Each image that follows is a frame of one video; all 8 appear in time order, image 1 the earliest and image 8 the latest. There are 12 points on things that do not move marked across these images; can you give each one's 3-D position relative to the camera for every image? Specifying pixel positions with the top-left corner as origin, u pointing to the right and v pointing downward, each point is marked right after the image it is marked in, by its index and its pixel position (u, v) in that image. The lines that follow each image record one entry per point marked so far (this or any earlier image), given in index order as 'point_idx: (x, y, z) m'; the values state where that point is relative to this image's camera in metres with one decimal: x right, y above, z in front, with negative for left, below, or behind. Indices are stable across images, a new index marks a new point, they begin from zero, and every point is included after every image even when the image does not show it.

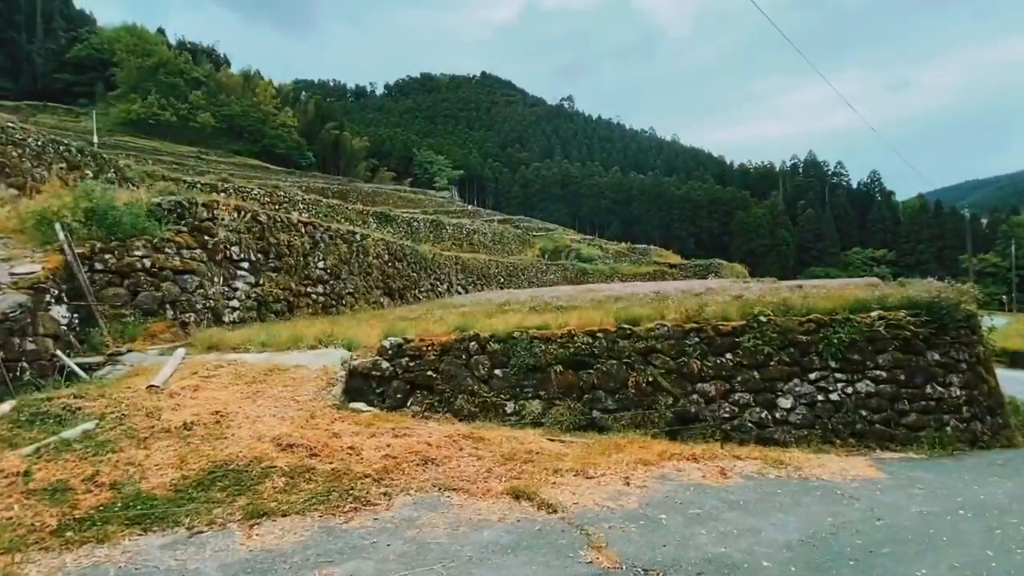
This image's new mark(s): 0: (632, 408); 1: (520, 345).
0: (+1.6, -1.7, +7.5) m
1: (+0.1, -0.8, +7.5) m
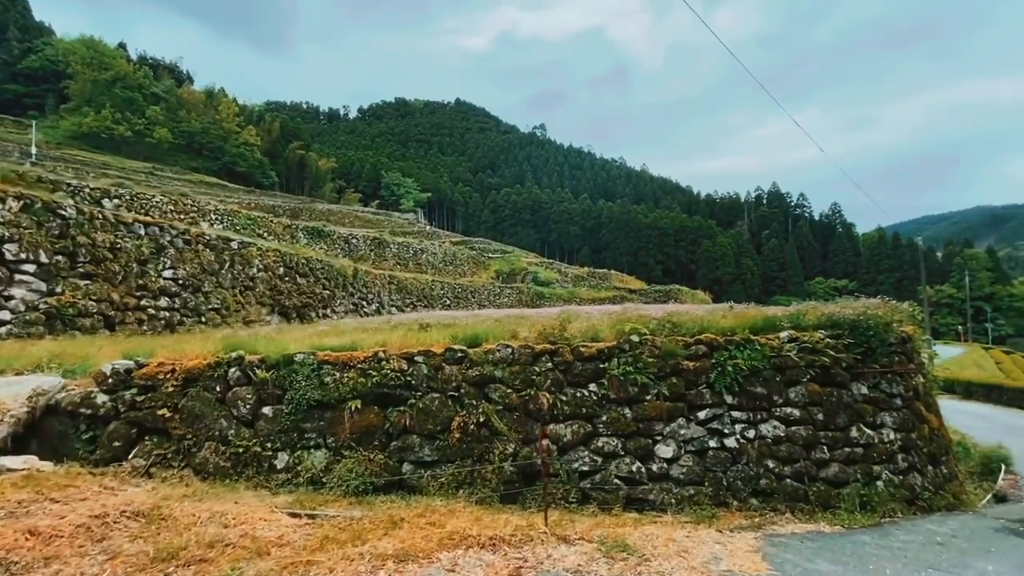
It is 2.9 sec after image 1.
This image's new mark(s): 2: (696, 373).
0: (-0.6, -1.7, +5.5) m
1: (-2.1, -0.9, +5.4) m
2: (+2.0, -0.9, +5.9) m
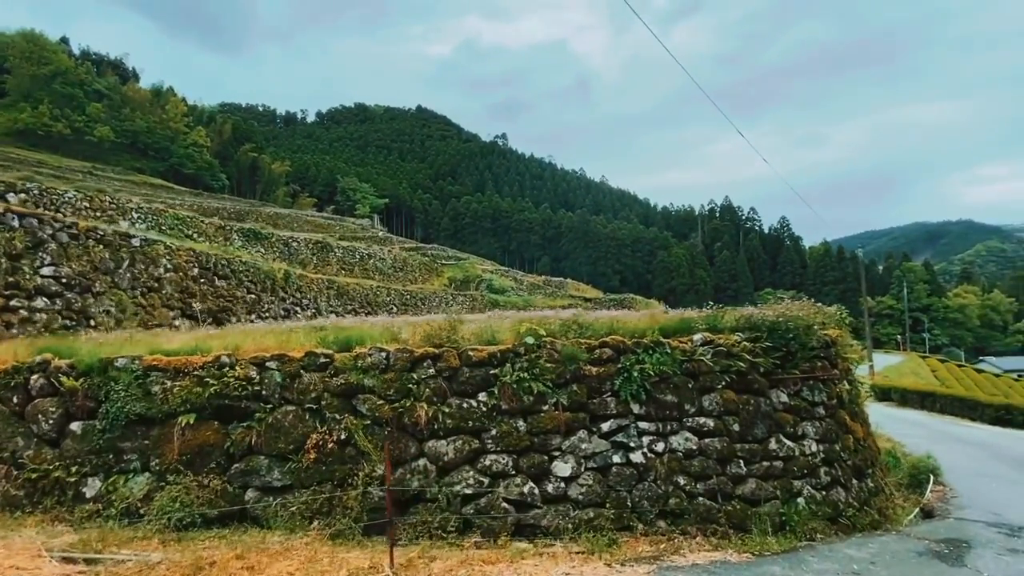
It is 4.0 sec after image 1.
0: (-1.7, -1.7, +4.6) m
1: (-3.2, -0.8, +4.5) m
2: (+0.8, -0.9, +5.3) m
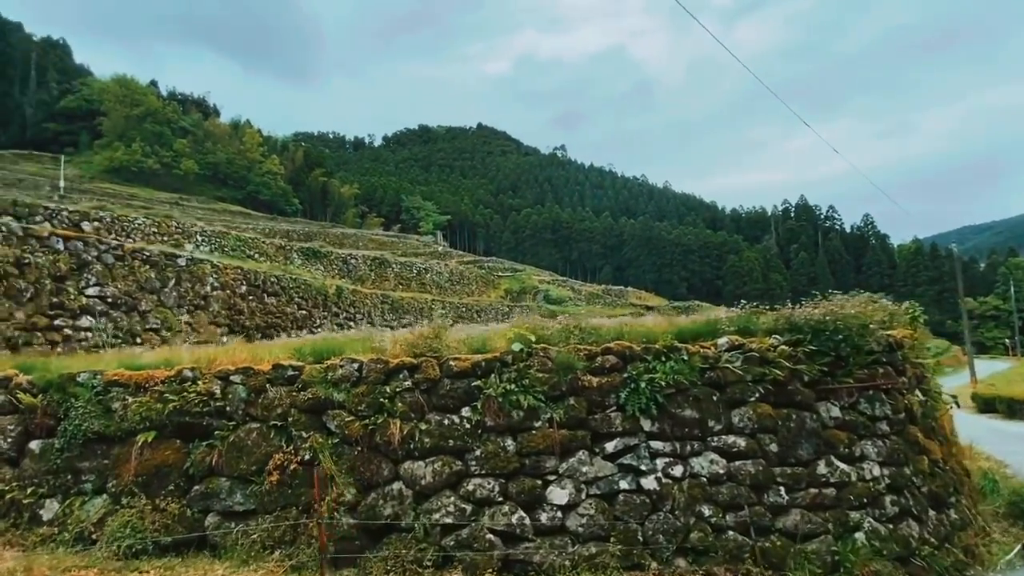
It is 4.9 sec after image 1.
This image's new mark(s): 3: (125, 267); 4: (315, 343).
0: (-1.8, -1.7, +4.2) m
1: (-3.3, -0.9, +4.3) m
2: (+0.8, -0.9, +4.6) m
3: (-8.2, +0.5, +11.7) m
4: (-1.8, -0.5, +5.0) m
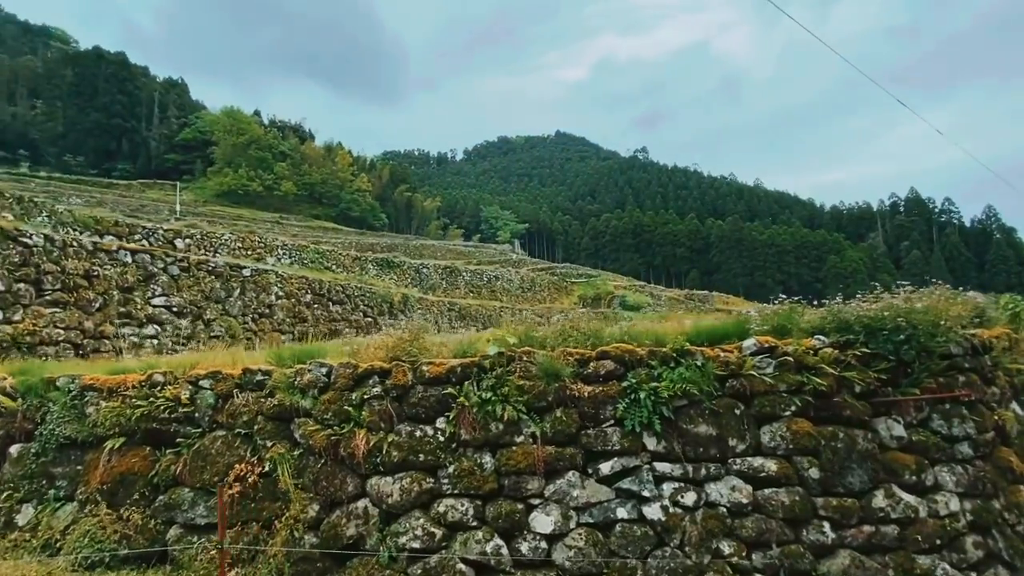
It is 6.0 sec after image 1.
0: (-2.0, -1.7, +3.9) m
1: (-3.5, -0.9, +4.2) m
2: (+0.6, -0.8, +3.9) m
3: (-7.2, +0.2, +12.3) m
4: (-1.9, -0.5, +4.8) m
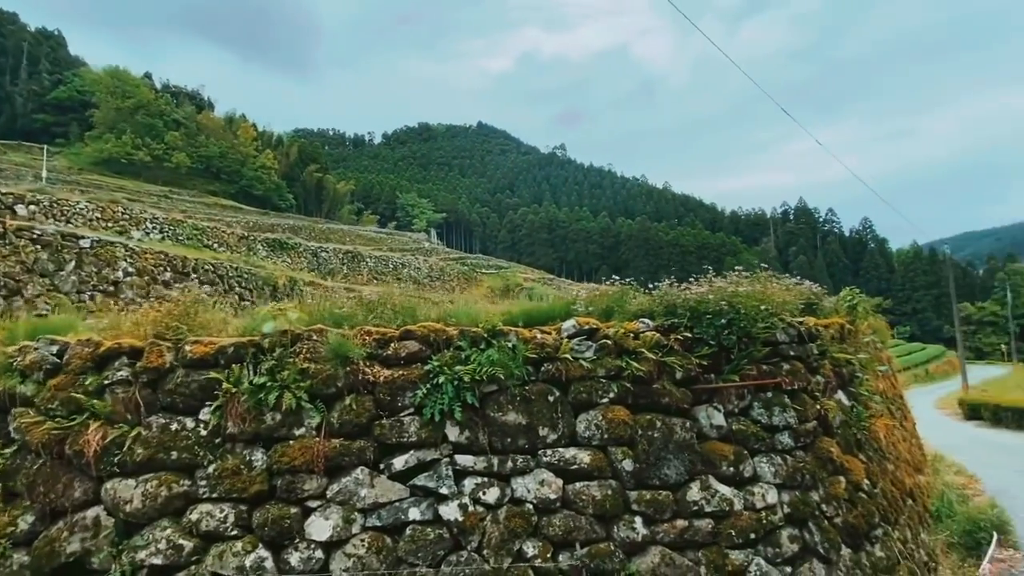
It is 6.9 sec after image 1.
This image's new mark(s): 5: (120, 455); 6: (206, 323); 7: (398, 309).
0: (-3.3, -1.4, +3.0) m
1: (-4.8, -0.6, +3.1) m
2: (-0.7, -0.6, +3.4) m
3: (-9.7, +0.8, +10.5) m
4: (-3.3, -0.2, +3.9) m
5: (-2.3, -1.0, +3.2) m
6: (-2.0, -0.2, +3.6) m
7: (-0.8, -0.1, +3.9) m
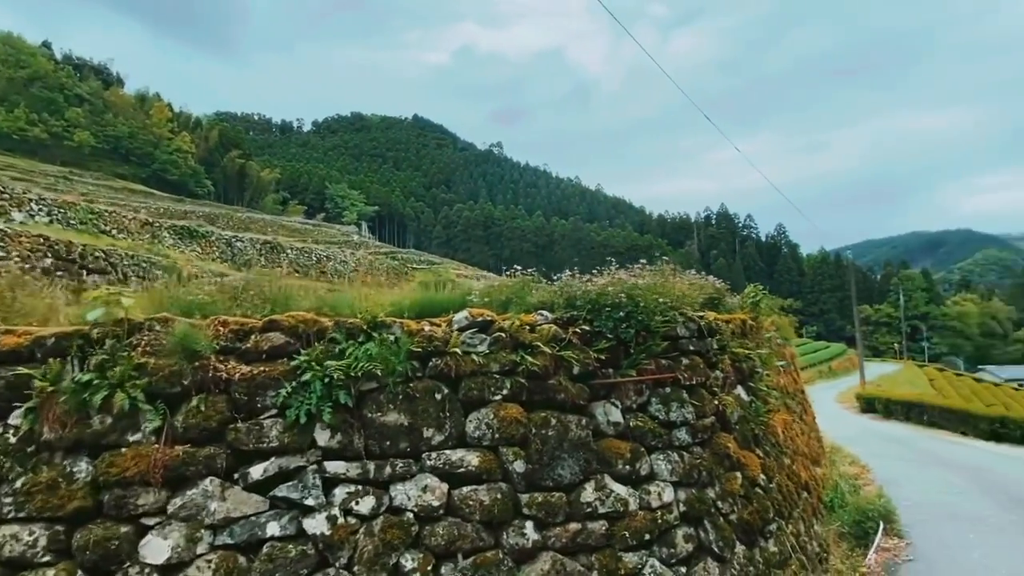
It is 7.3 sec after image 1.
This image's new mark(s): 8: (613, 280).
0: (-4.0, -1.3, +2.3) m
1: (-5.4, -0.4, +2.2) m
2: (-1.4, -0.6, +3.0) m
3: (-11.1, +1.1, +9.0) m
4: (-4.0, -0.1, +3.1) m
5: (-2.9, -0.9, +2.6) m
6: (-2.7, -0.1, +3.1) m
7: (-1.5, 0.0, +3.4) m
8: (+0.8, +0.1, +3.9) m
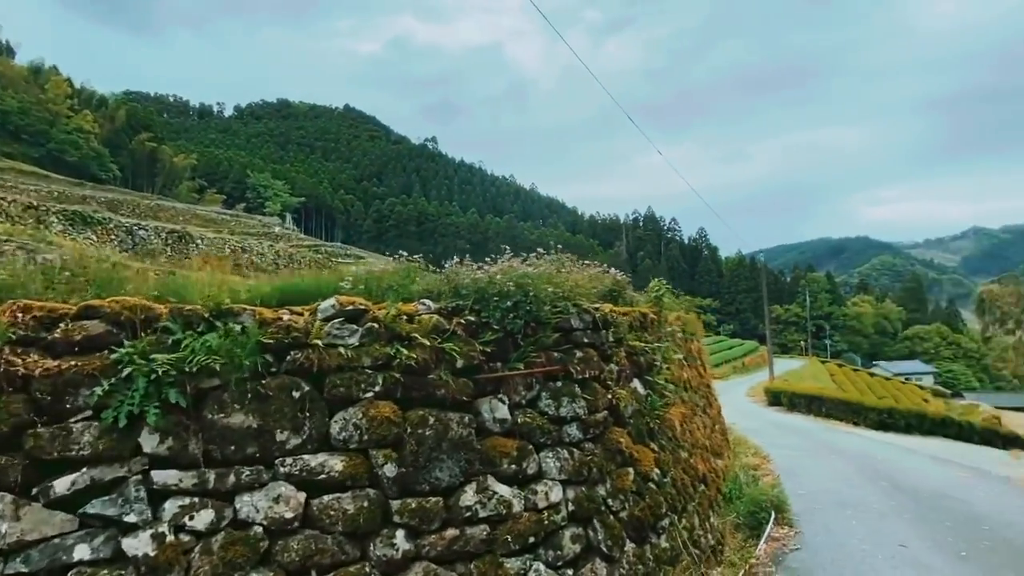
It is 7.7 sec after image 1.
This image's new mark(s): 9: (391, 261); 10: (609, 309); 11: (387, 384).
0: (-4.5, -1.2, +1.6) m
1: (-6.0, -0.3, +1.3) m
2: (-2.1, -0.5, +2.5) m
3: (-12.4, +1.3, +7.3) m
4: (-4.6, 0.0, +2.4) m
5: (-3.5, -0.7, +2.0) m
6: (-3.3, 0.0, +2.4) m
7: (-2.2, +0.1, +2.9) m
8: (0.0, +0.1, +3.7) m
9: (-0.8, +0.2, +4.3) m
10: (+0.8, -0.2, +4.2) m
11: (-0.7, -0.6, +3.1) m
